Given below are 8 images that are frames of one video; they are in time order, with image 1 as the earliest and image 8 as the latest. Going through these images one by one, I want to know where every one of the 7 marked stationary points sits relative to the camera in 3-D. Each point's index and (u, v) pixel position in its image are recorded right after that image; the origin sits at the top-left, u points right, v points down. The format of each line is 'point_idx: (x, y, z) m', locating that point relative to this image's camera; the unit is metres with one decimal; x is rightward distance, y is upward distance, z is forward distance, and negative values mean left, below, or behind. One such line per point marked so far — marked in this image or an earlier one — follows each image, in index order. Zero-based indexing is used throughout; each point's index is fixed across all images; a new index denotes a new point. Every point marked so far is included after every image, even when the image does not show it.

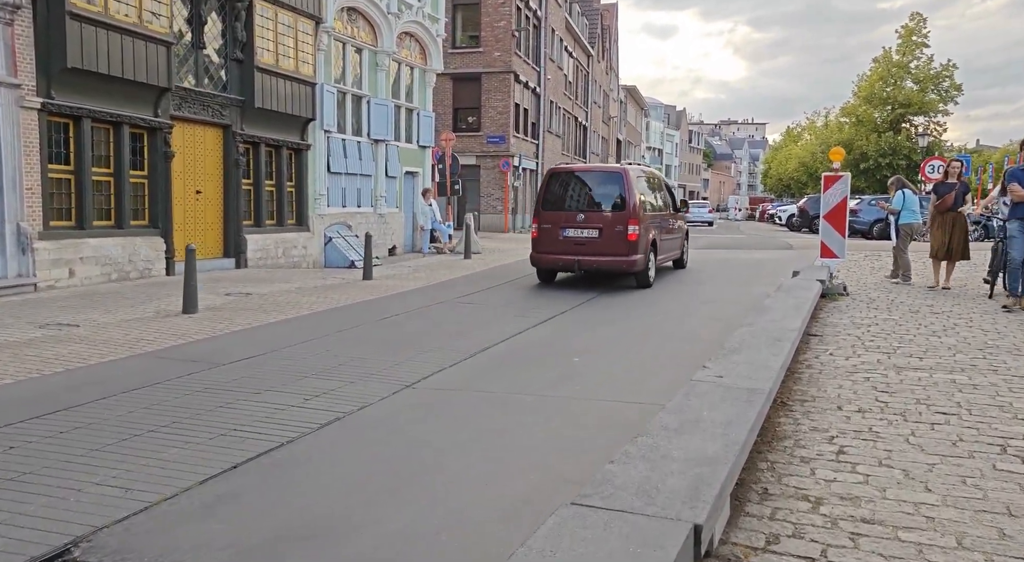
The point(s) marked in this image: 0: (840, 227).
0: (+4.5, +0.7, +13.9) m
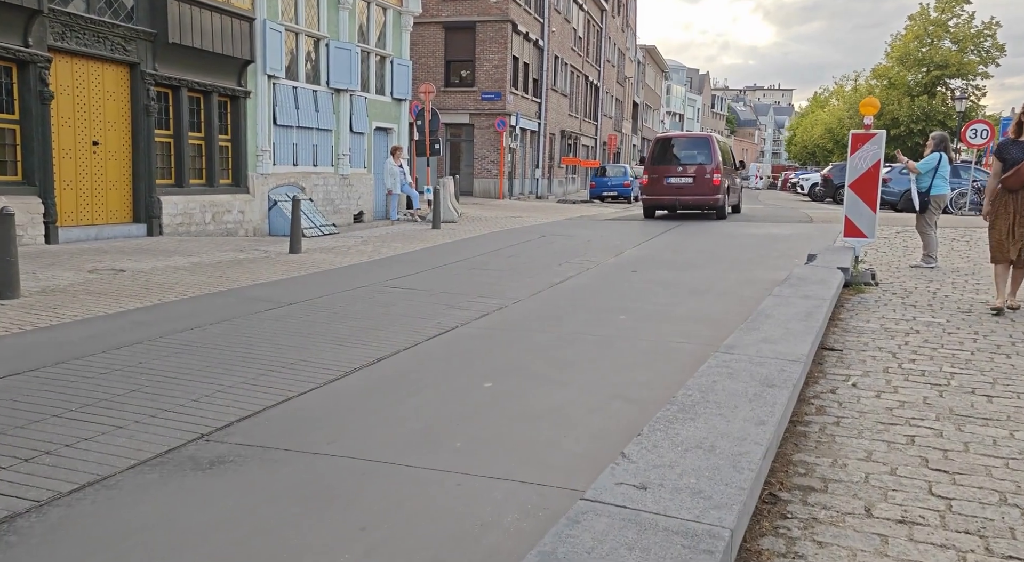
0: (+4.0, +0.9, +11.1) m
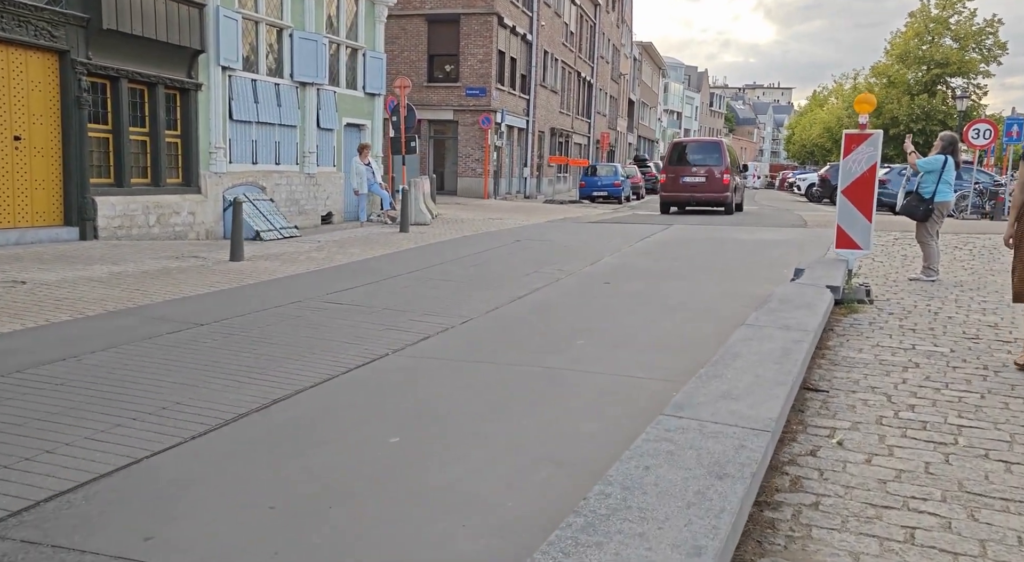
0: (+3.5, +0.7, +10.0) m
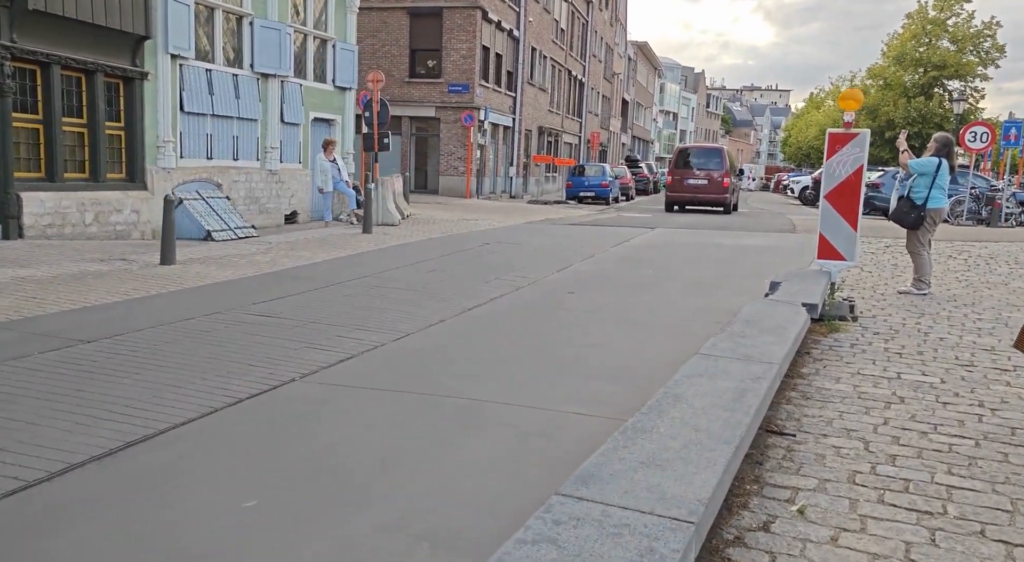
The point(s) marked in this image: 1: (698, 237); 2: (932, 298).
0: (+3.1, +0.6, +9.1) m
1: (+3.3, +0.8, +17.4) m
2: (+4.4, -0.2, +10.4) m
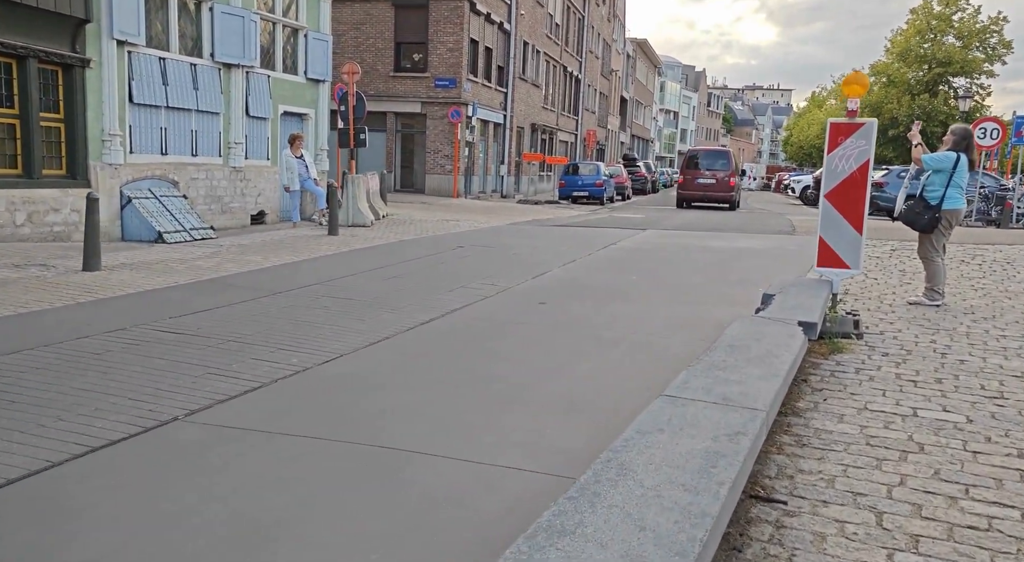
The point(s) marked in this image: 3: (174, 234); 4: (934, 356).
0: (+2.7, +0.5, +7.9) m
1: (+2.9, +0.7, +16.3) m
2: (+4.0, -0.3, +9.3) m
3: (-4.9, +0.7, +14.3) m
4: (+2.9, -0.5, +6.9) m
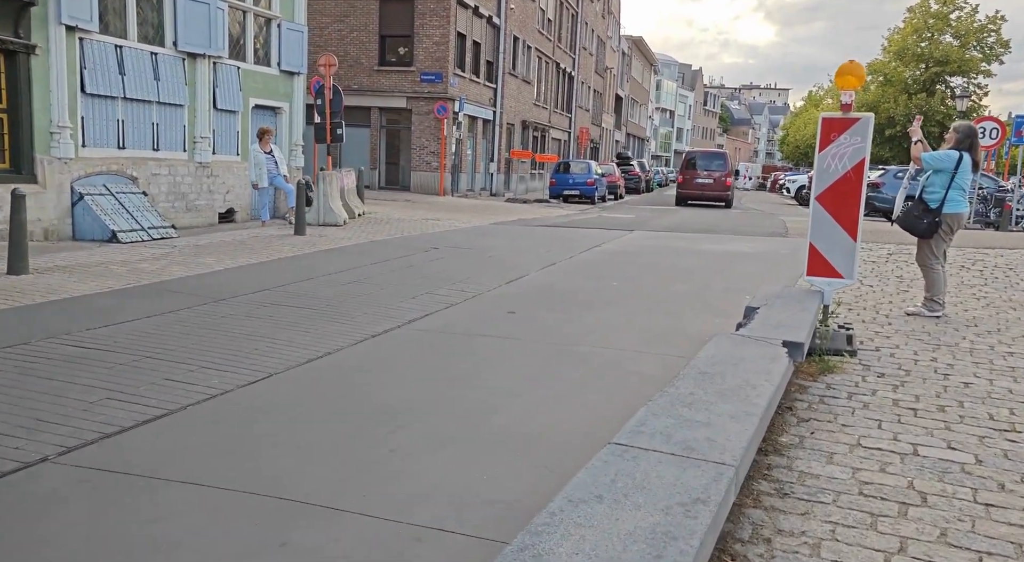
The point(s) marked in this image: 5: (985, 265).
0: (+2.4, +0.4, +7.2) m
1: (+2.6, +0.6, +15.5) m
2: (+3.7, -0.3, +8.5) m
3: (-5.2, +0.7, +13.5) m
4: (+2.6, -0.6, +6.2) m
5: (+5.9, +0.2, +12.4) m
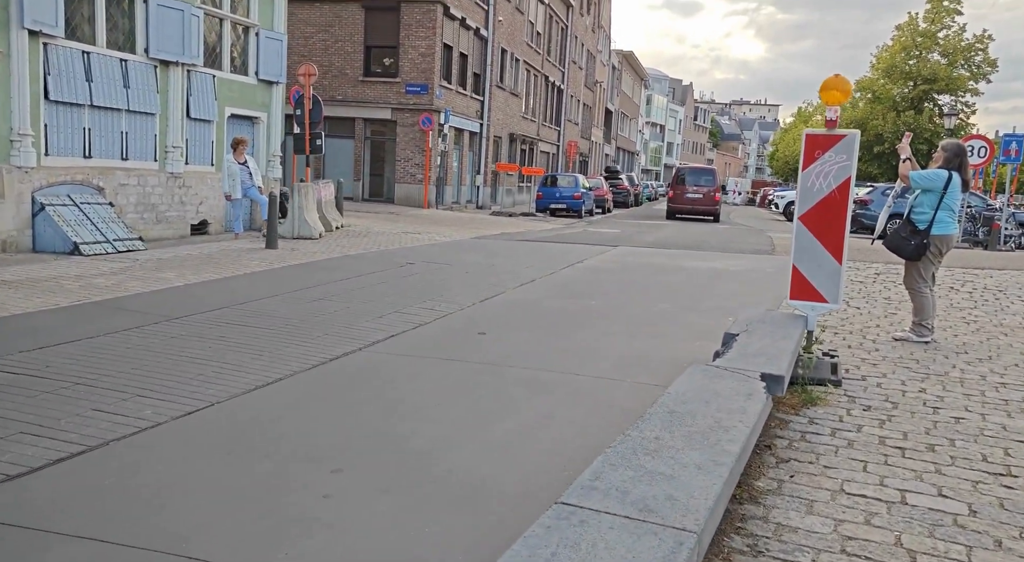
0: (+2.2, +0.2, +6.8) m
1: (+2.3, +0.3, +15.1) m
2: (+3.5, -0.5, +8.1) m
3: (-5.5, +0.5, +13.0) m
4: (+2.4, -0.8, +5.8) m
5: (+5.6, -0.1, +12.1) m
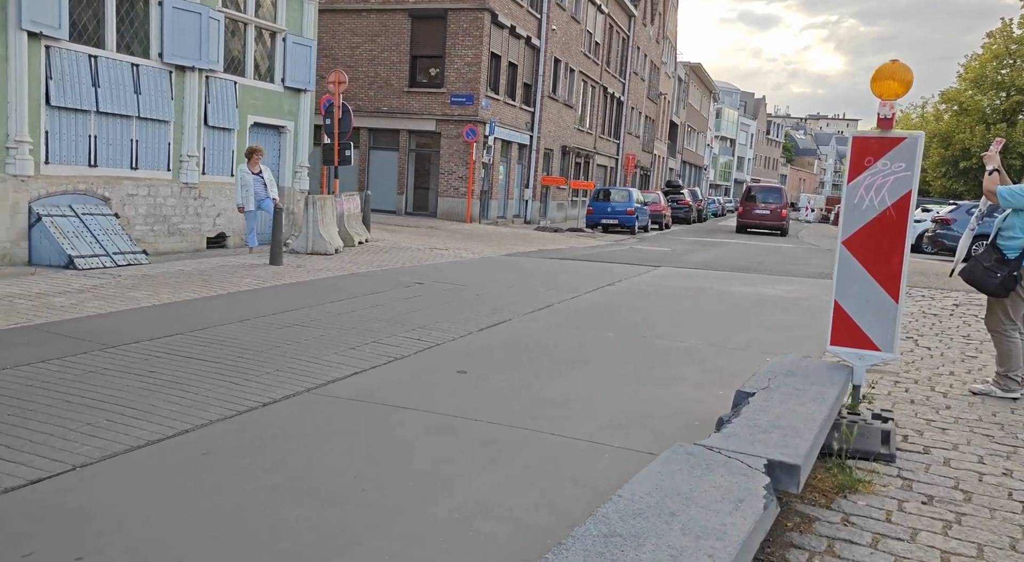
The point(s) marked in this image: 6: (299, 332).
0: (+2.0, 0.0, +5.3) m
1: (+2.7, 0.0, +13.6) m
2: (+3.4, -0.8, +6.6) m
3: (-5.2, +0.3, +12.1) m
4: (+2.1, -1.0, +4.3) m
5: (+5.8, -0.4, +10.3) m
6: (-1.7, -0.5, +8.0) m
